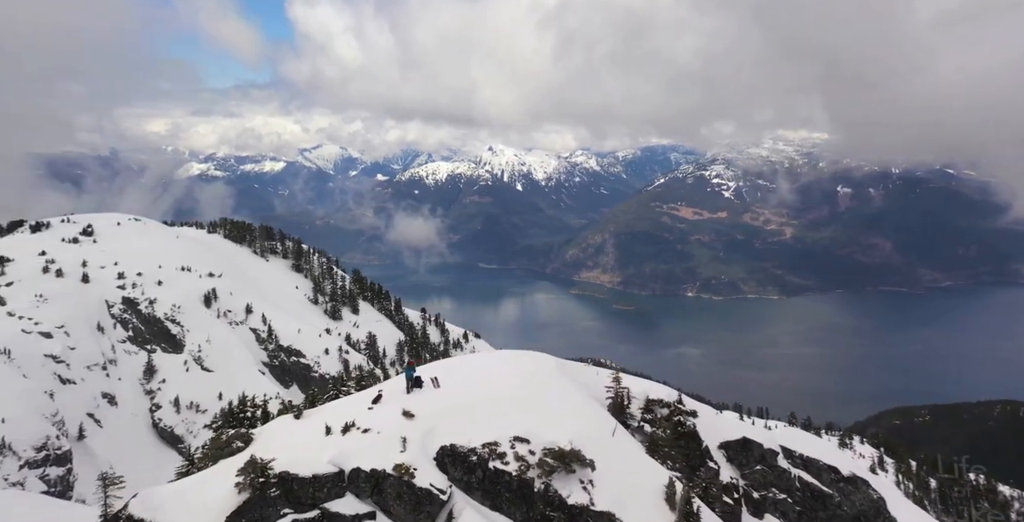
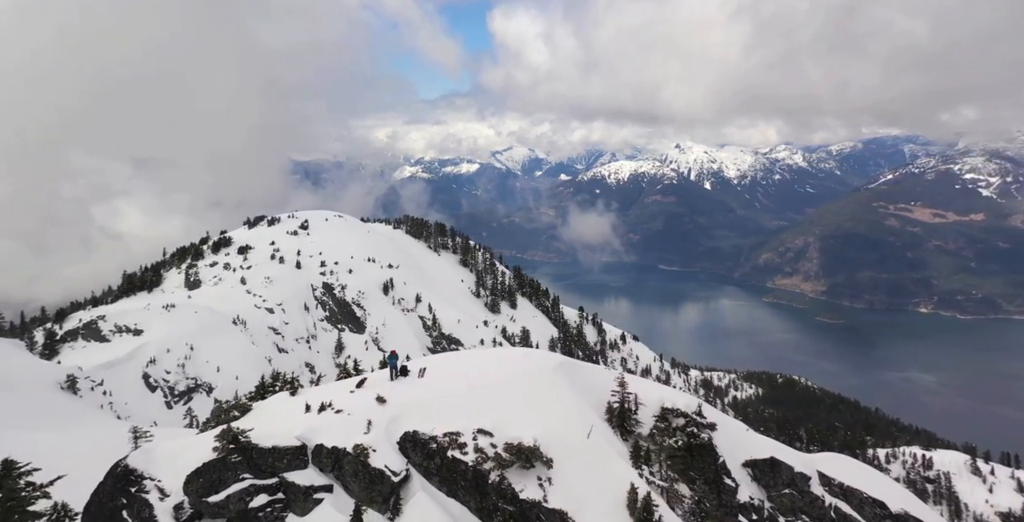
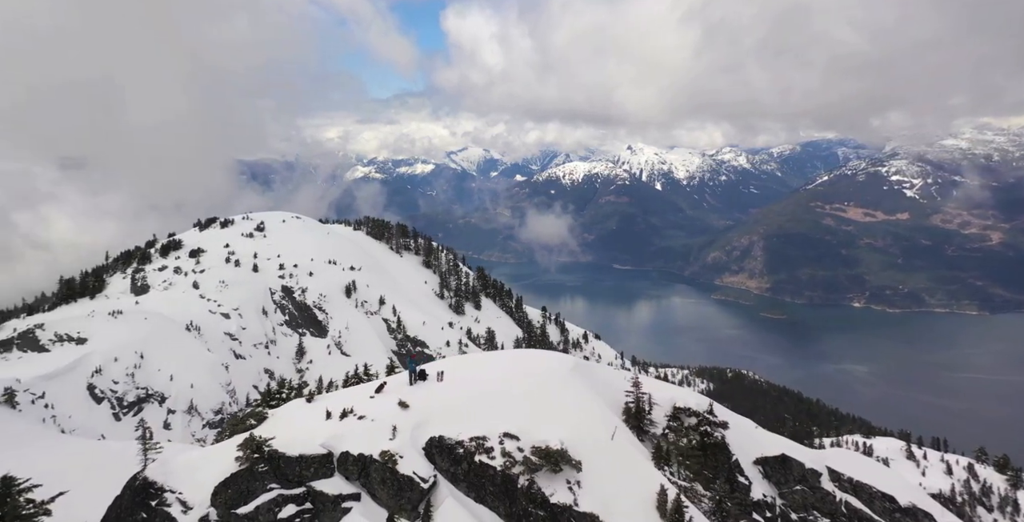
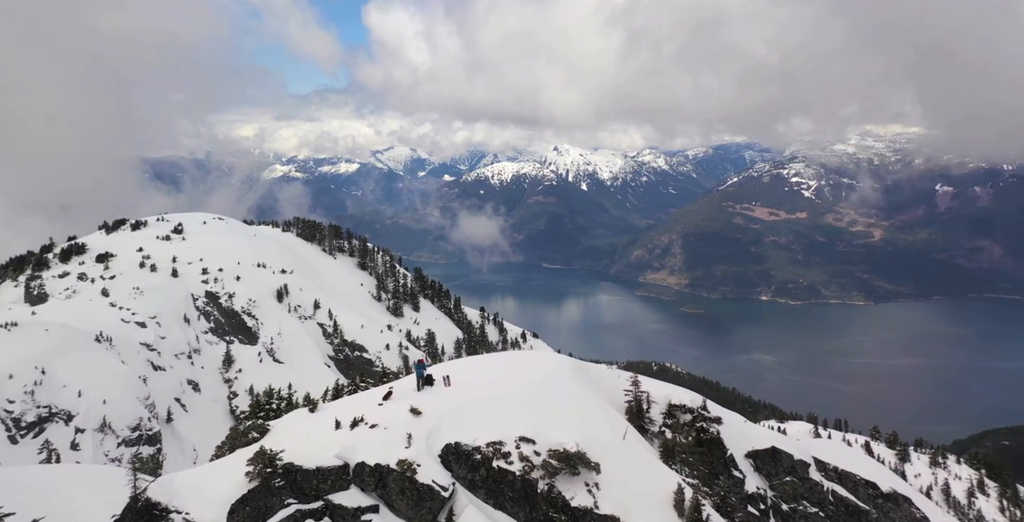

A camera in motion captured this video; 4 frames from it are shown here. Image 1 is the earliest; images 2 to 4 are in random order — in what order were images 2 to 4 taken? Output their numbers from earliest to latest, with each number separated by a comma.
4, 3, 2
